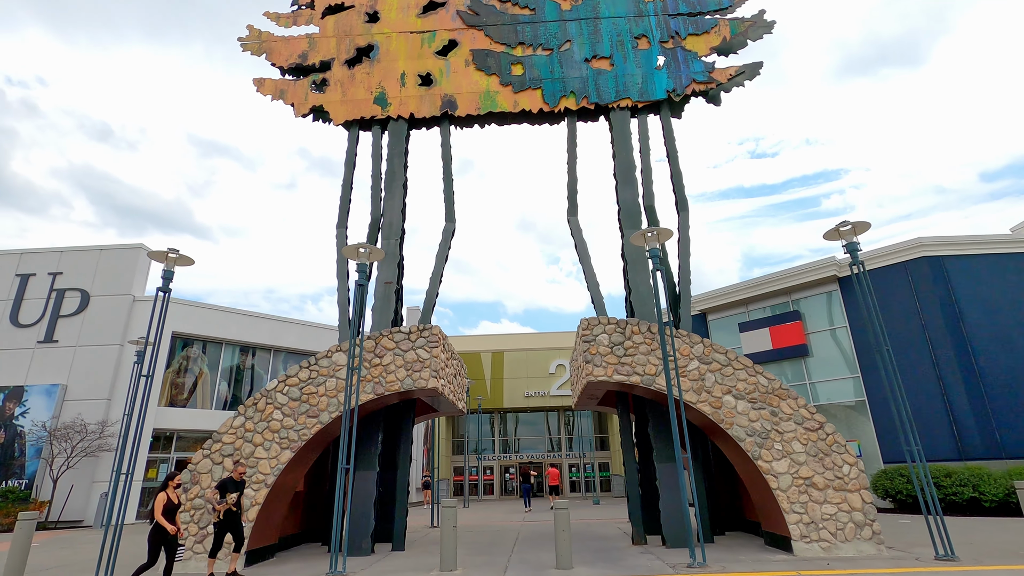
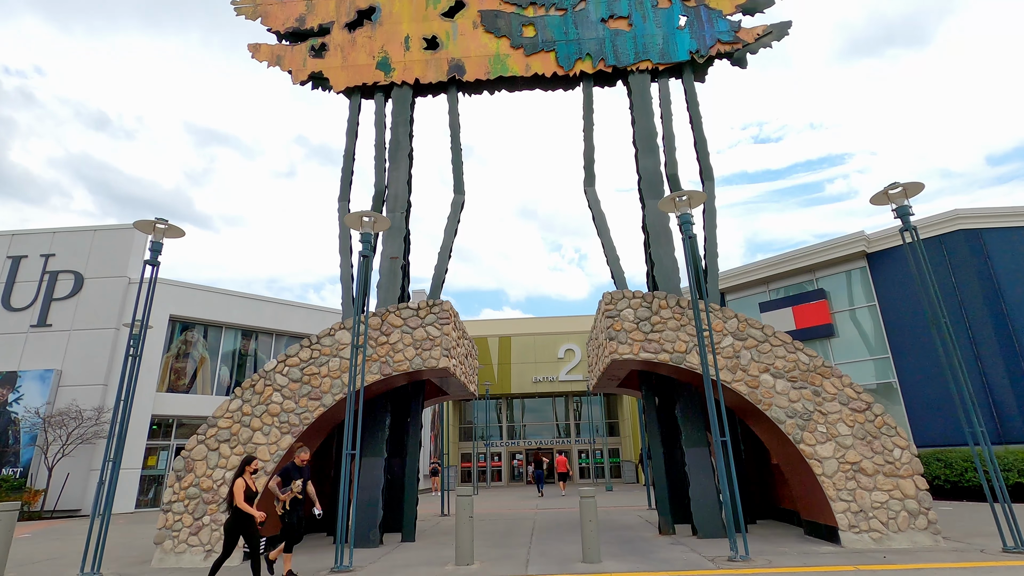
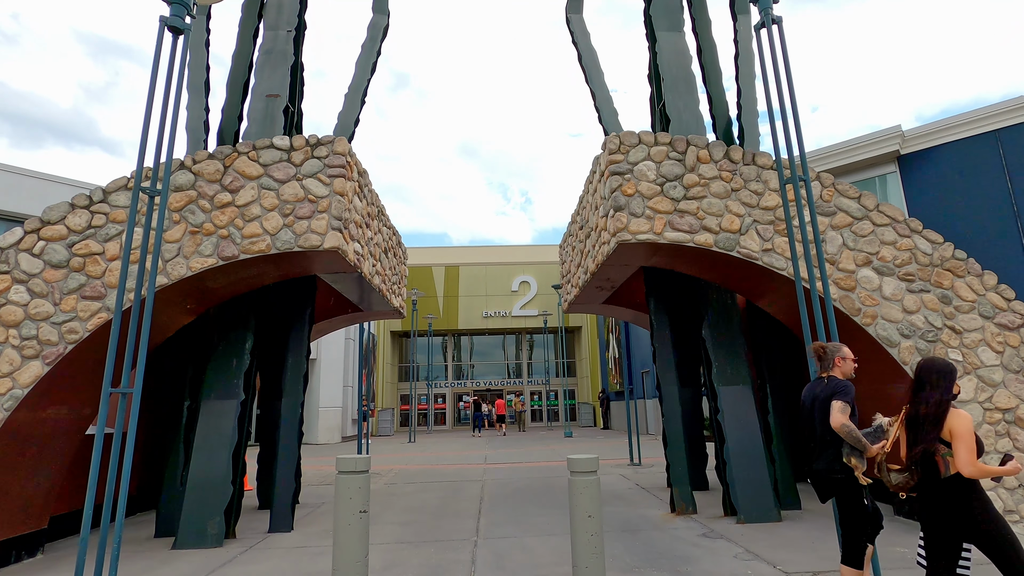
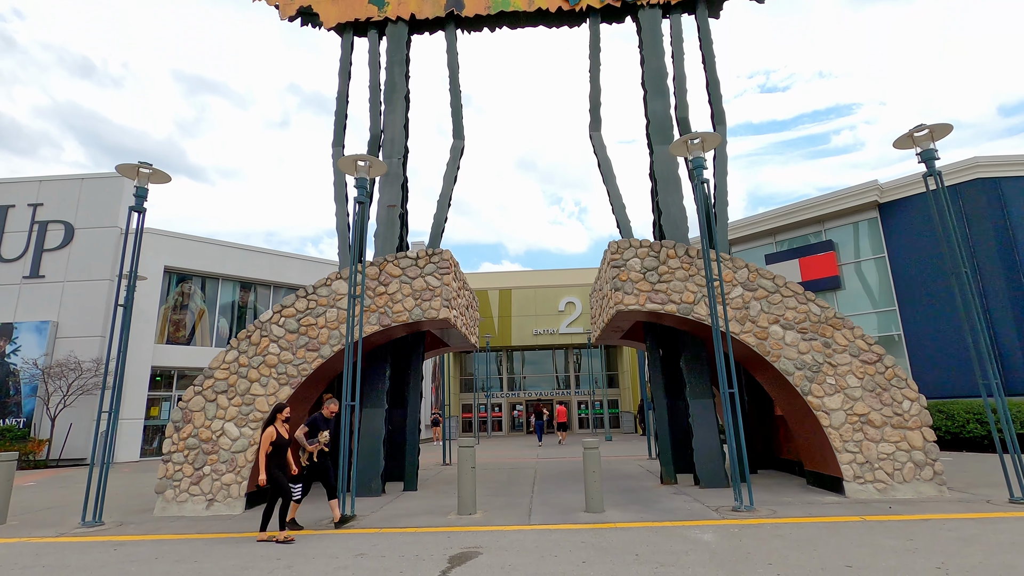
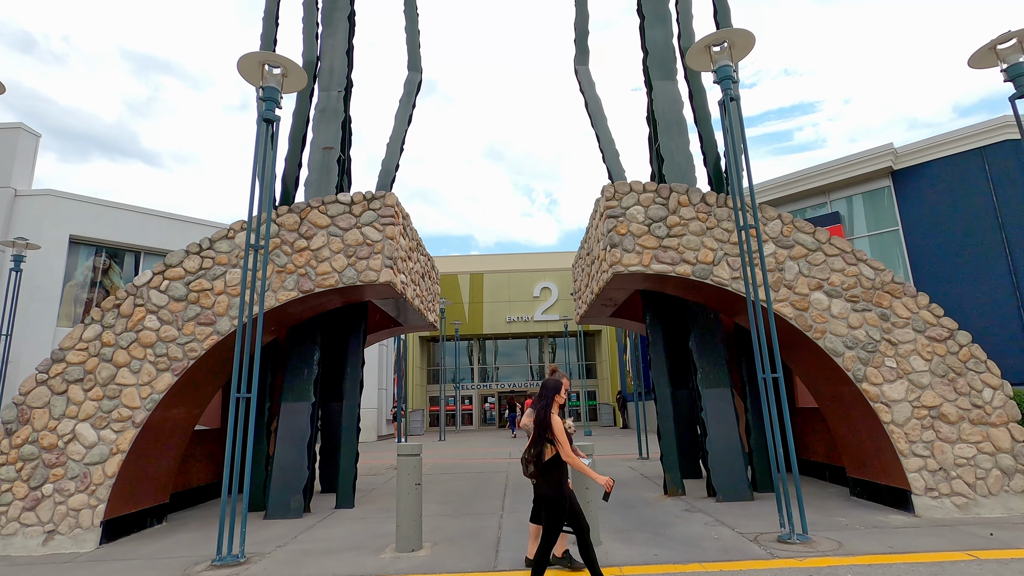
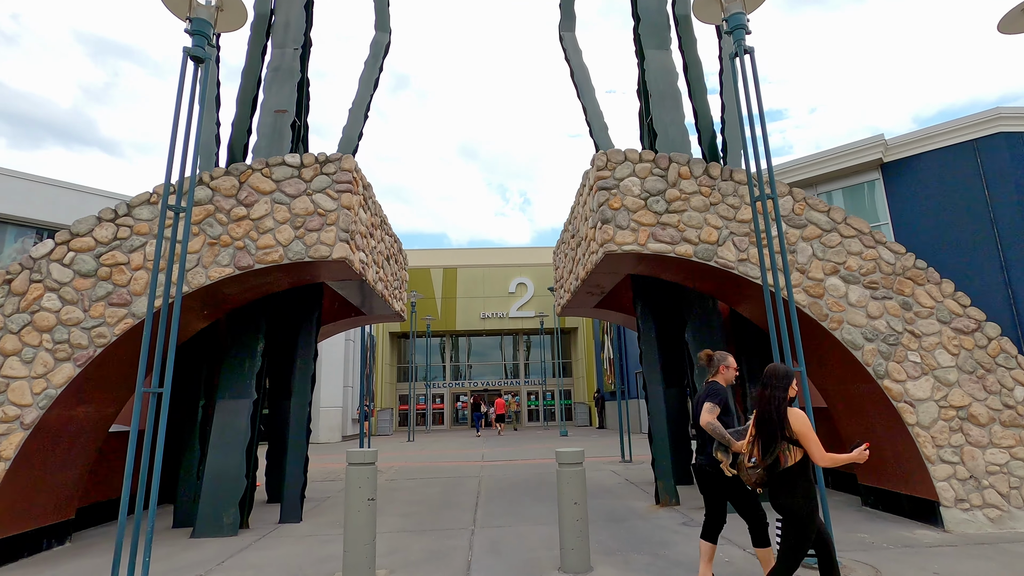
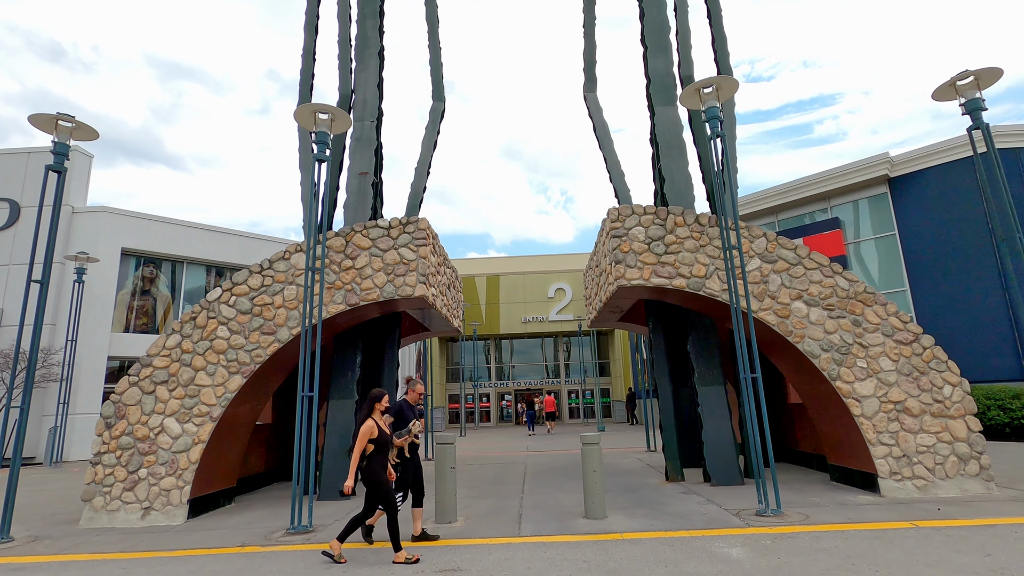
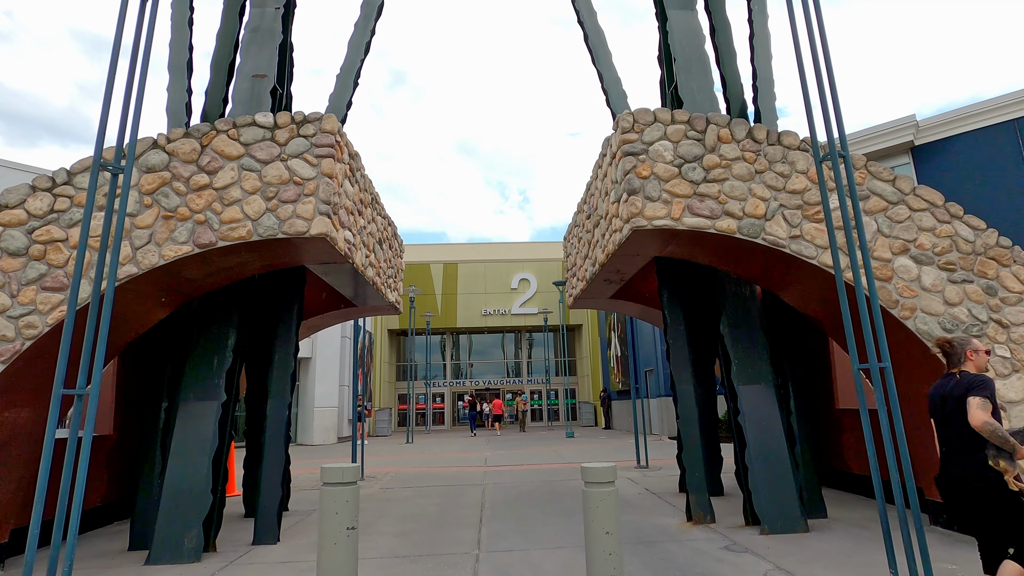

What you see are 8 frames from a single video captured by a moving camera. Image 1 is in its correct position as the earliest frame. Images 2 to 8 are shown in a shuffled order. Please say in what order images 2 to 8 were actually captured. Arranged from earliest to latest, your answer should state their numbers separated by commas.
2, 4, 7, 5, 6, 3, 8
